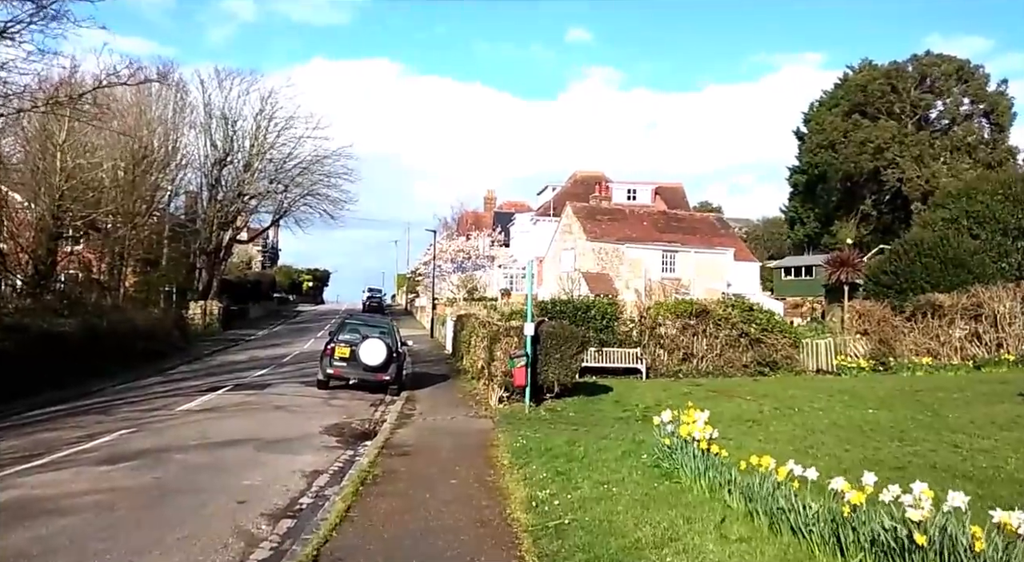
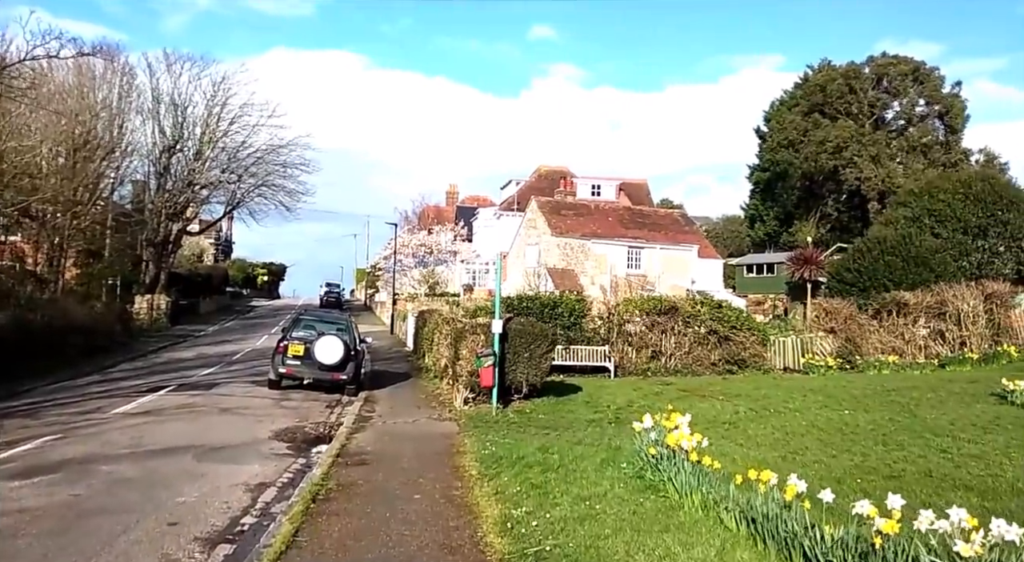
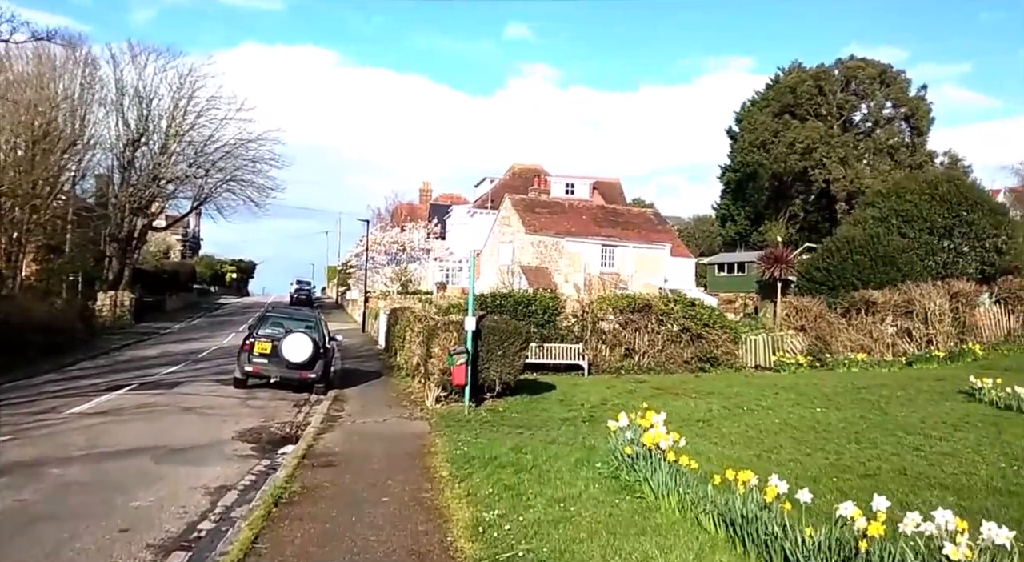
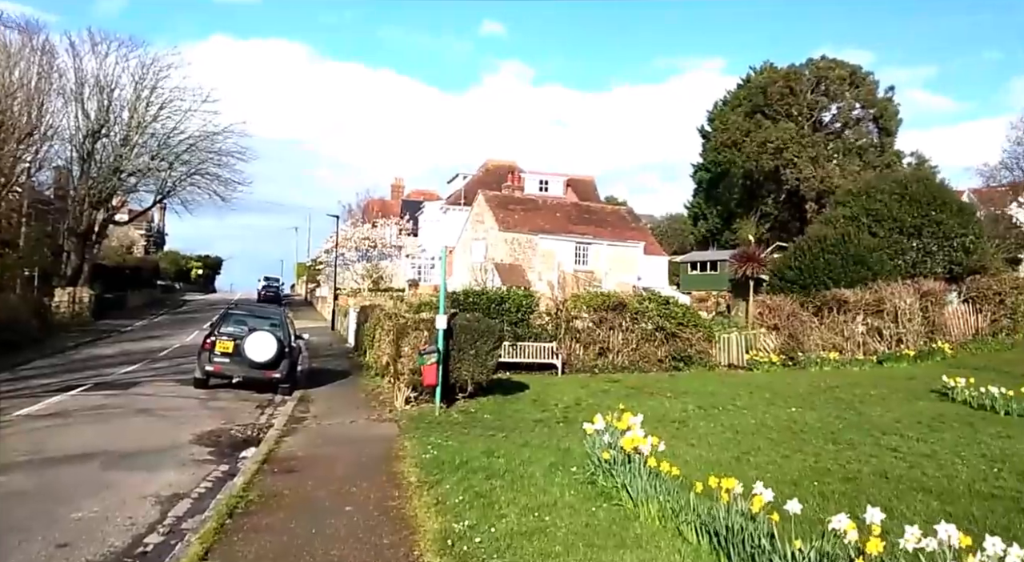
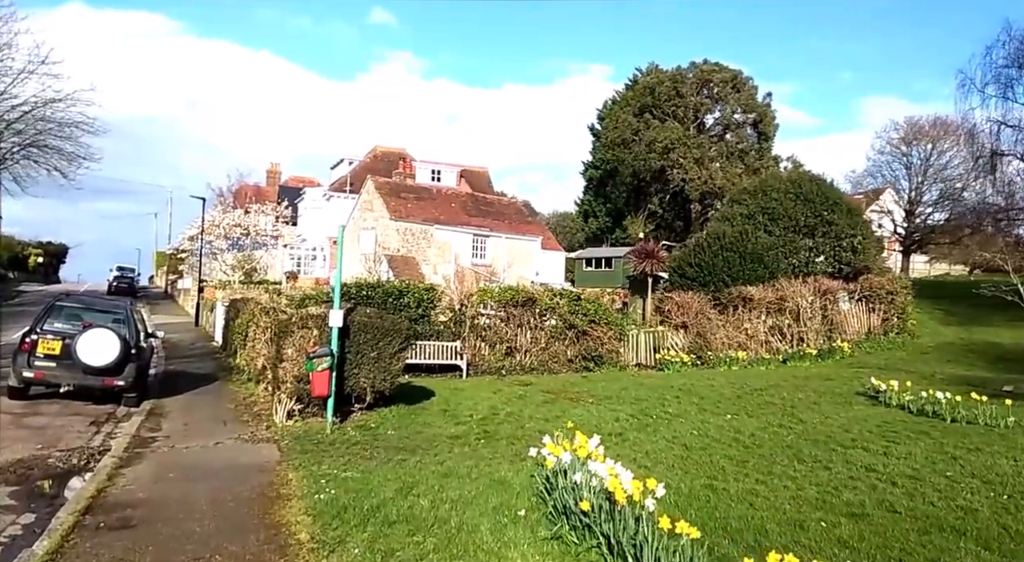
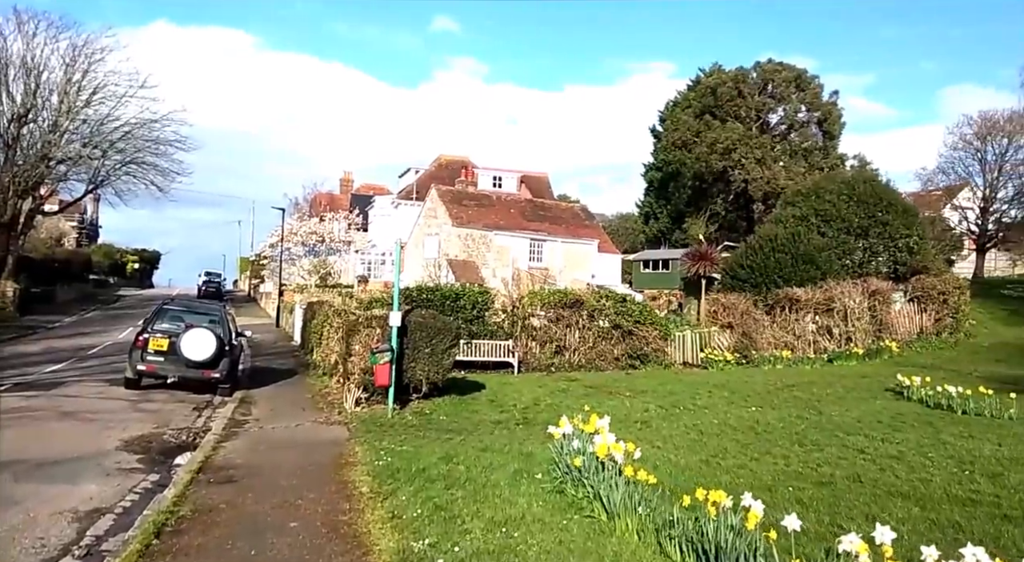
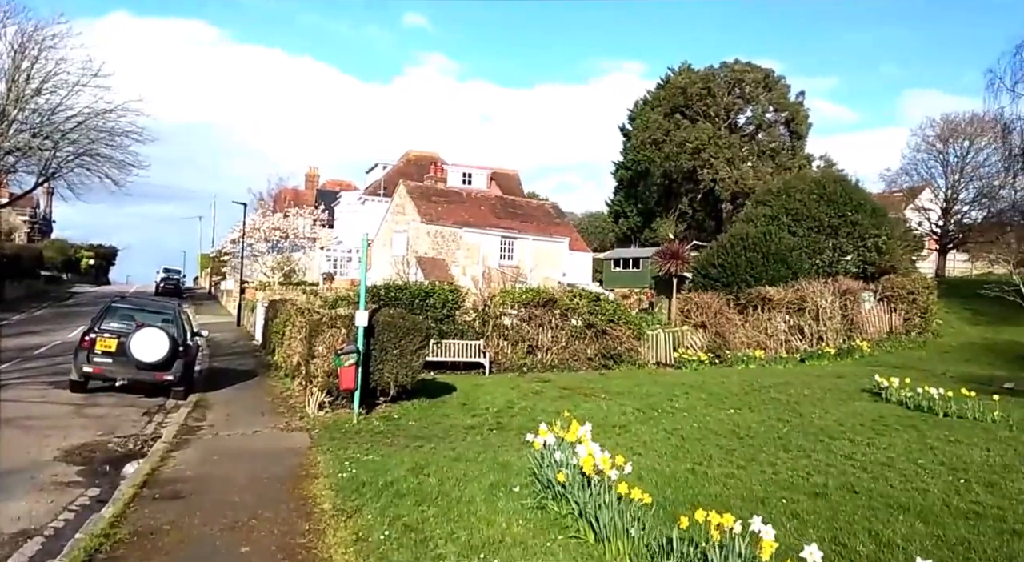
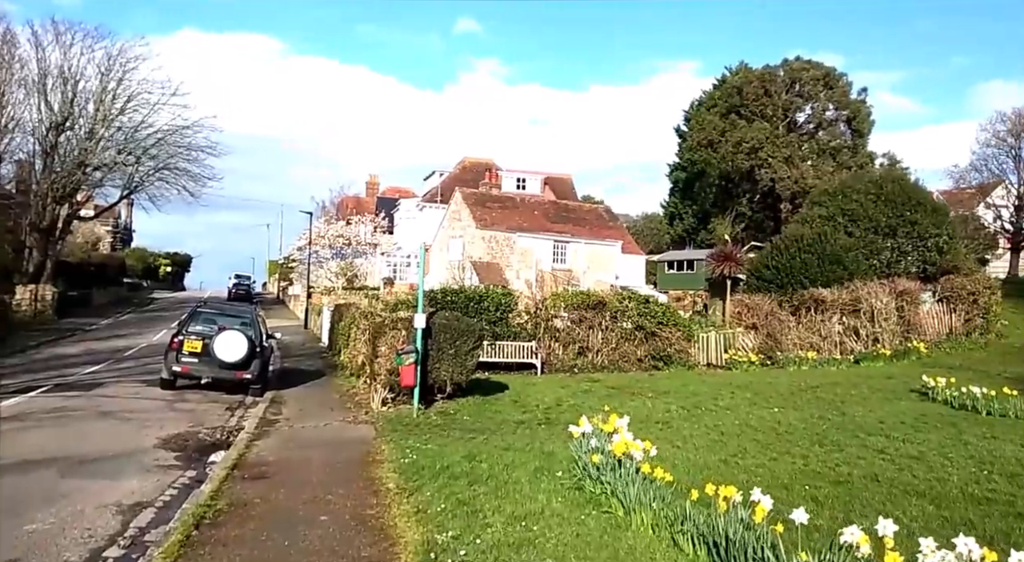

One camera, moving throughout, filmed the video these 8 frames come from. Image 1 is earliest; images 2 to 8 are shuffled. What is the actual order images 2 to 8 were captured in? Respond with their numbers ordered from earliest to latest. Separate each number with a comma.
2, 3, 4, 8, 6, 7, 5
